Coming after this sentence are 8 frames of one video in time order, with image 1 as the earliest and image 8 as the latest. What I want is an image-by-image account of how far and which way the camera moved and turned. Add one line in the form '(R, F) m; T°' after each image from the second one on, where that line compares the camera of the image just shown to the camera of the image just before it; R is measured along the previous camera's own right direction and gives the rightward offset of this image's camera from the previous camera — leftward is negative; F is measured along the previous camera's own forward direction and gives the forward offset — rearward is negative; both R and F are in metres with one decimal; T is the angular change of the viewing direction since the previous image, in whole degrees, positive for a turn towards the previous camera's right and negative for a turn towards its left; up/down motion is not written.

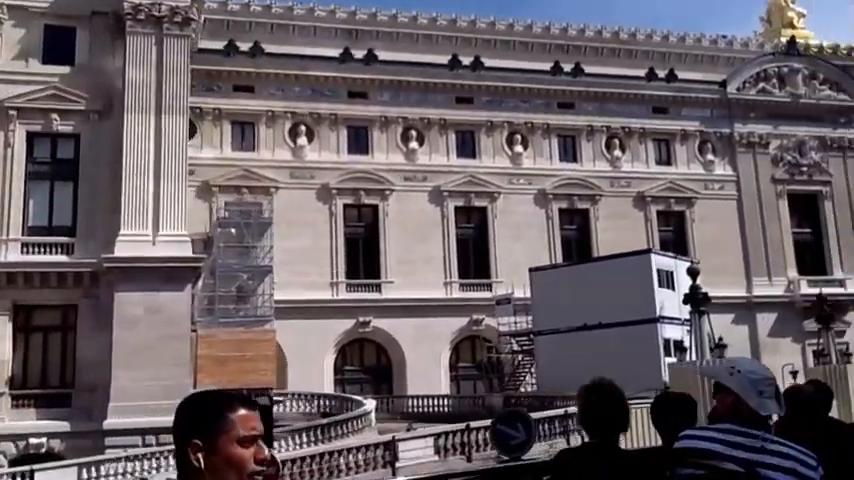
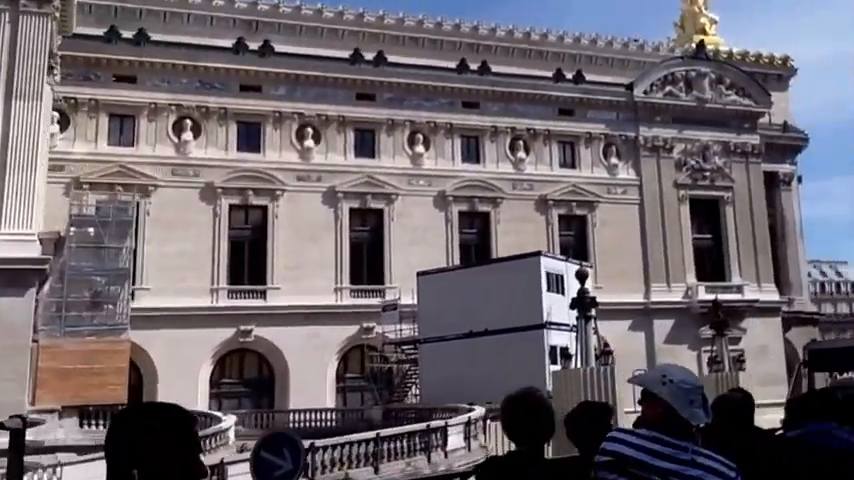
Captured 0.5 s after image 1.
(+1.4, +1.7) m; +4°
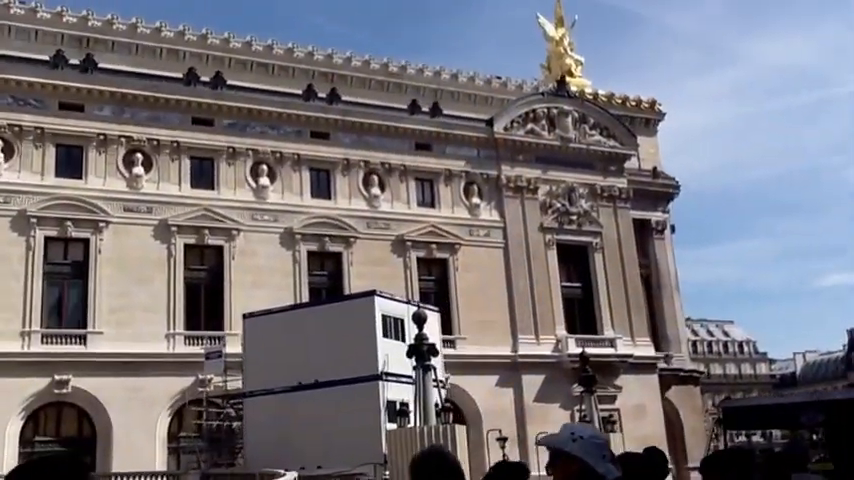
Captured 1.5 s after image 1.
(+1.5, +2.8) m; +7°
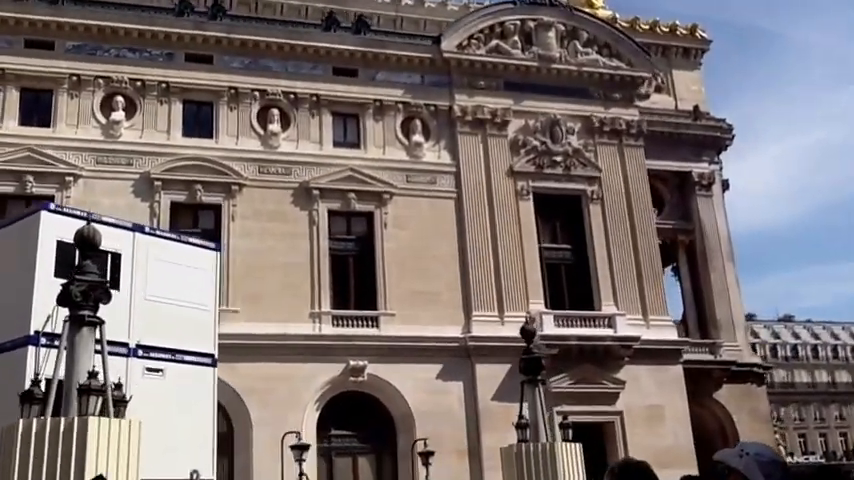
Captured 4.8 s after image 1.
(+6.1, +8.8) m; -8°
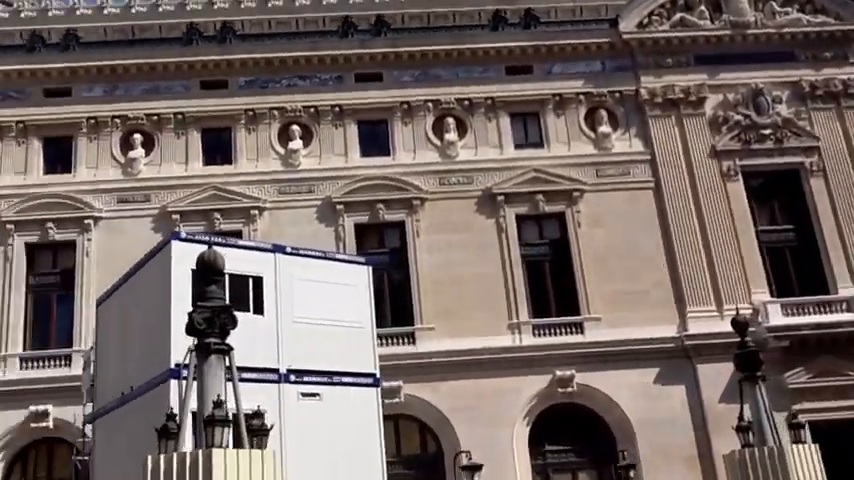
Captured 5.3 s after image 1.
(+0.2, +1.7) m; -13°
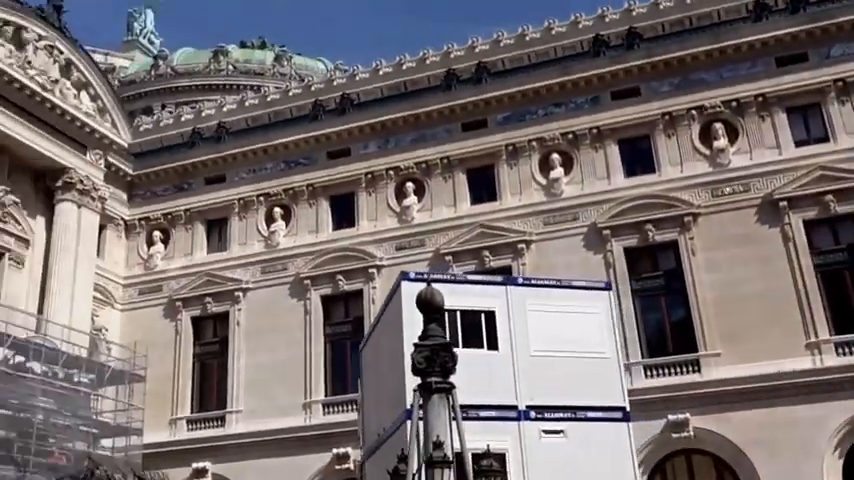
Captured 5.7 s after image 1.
(+2.1, +0.9) m; -21°
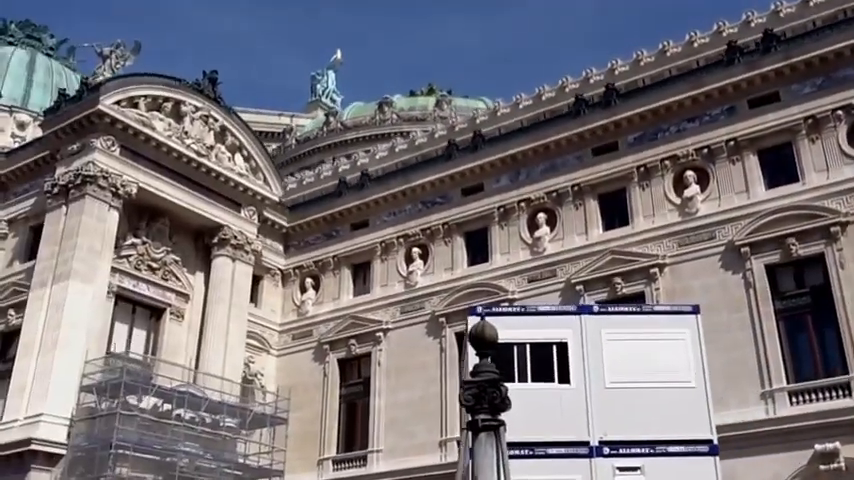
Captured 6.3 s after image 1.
(+2.4, +0.6) m; -13°
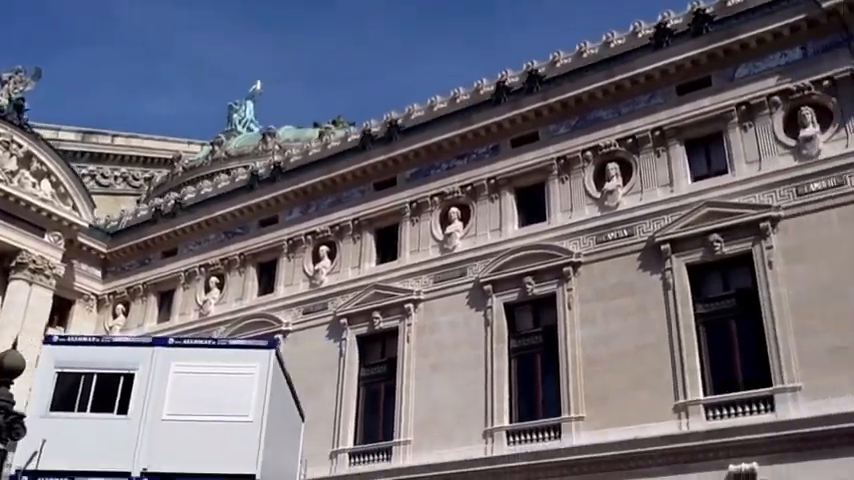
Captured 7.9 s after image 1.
(+5.8, 0.0) m; 0°
